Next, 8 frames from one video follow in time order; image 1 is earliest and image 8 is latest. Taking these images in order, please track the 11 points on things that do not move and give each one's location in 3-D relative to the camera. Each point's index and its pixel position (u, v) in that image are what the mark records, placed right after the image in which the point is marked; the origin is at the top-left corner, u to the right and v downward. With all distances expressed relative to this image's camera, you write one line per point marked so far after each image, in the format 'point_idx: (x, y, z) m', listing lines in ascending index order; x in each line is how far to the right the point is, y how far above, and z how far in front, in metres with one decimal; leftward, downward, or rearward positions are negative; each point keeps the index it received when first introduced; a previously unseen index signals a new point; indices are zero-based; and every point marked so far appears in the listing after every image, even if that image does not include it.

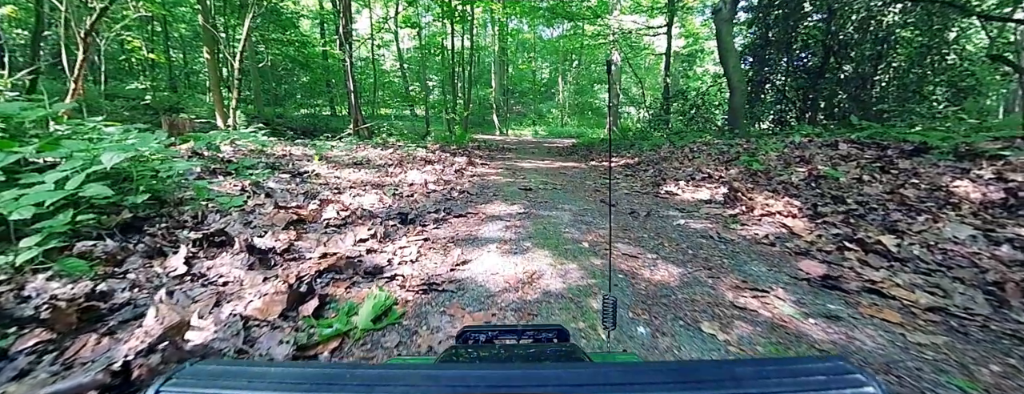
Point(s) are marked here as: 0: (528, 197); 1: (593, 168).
0: (+0.2, 0.0, +5.2) m
1: (+2.6, +0.9, +11.3) m
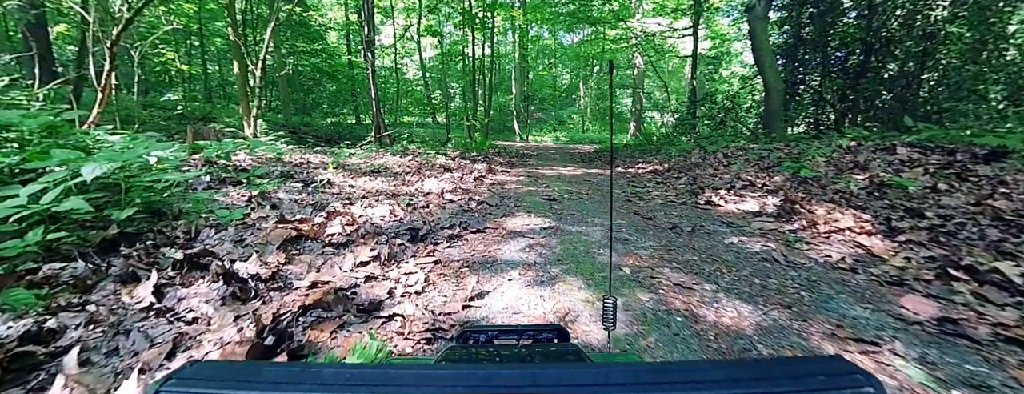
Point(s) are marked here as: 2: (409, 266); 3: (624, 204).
0: (+0.6, -0.2, +4.7) m
1: (+3.2, +0.7, +10.7) m
2: (-0.7, -0.5, +2.6) m
3: (+1.8, -0.1, +5.6) m
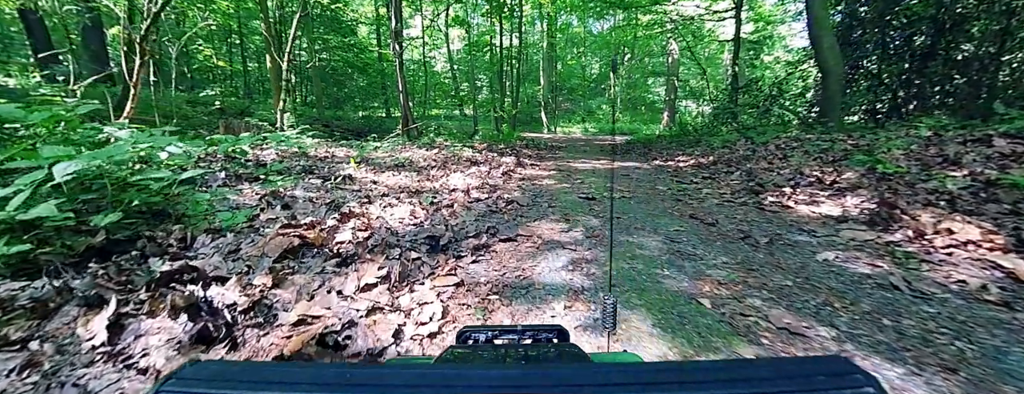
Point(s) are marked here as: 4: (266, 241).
0: (+1.0, -0.2, +4.1) m
1: (+4.1, +0.8, +9.8) m
2: (-0.5, -0.5, +2.1) m
3: (+2.2, -0.1, +4.9) m
4: (-1.8, -0.3, +2.7) m
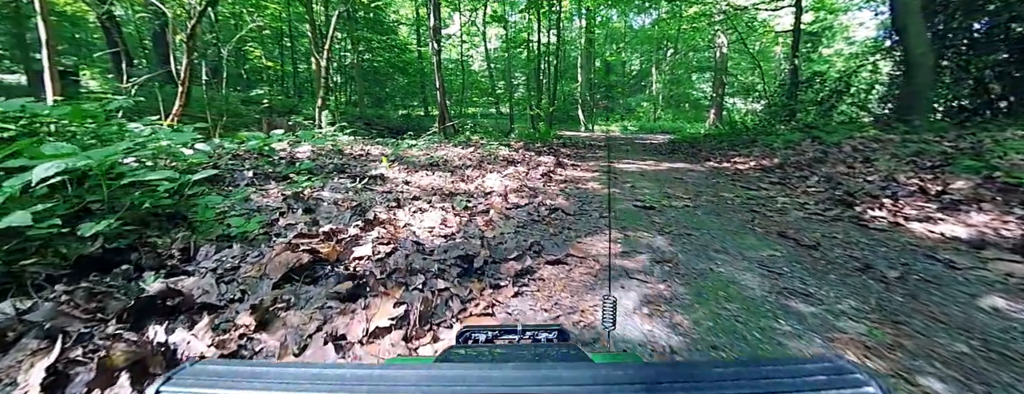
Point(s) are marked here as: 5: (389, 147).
0: (+1.4, -0.3, +3.4) m
1: (+5.1, +0.6, +8.8) m
2: (-0.3, -0.6, +1.5) m
3: (+2.7, -0.3, +4.1) m
4: (-1.5, -0.4, +2.3) m
5: (-3.1, +1.2, +8.9) m
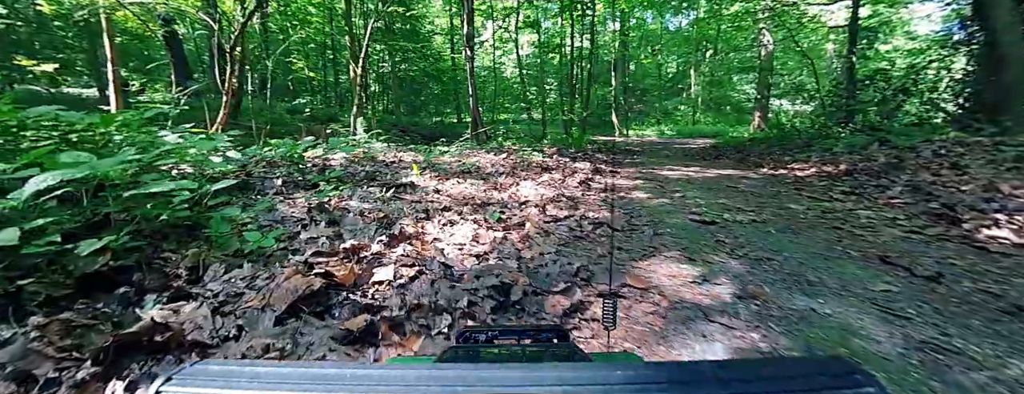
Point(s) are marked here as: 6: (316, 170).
0: (+1.7, -0.4, +2.9) m
1: (+5.9, +0.4, +8.0) m
2: (-0.1, -0.7, +1.2) m
3: (+3.1, -0.4, +3.4) m
4: (-1.3, -0.5, +2.0) m
5: (-2.2, +1.1, +8.7) m
6: (-3.0, +0.4, +5.4) m
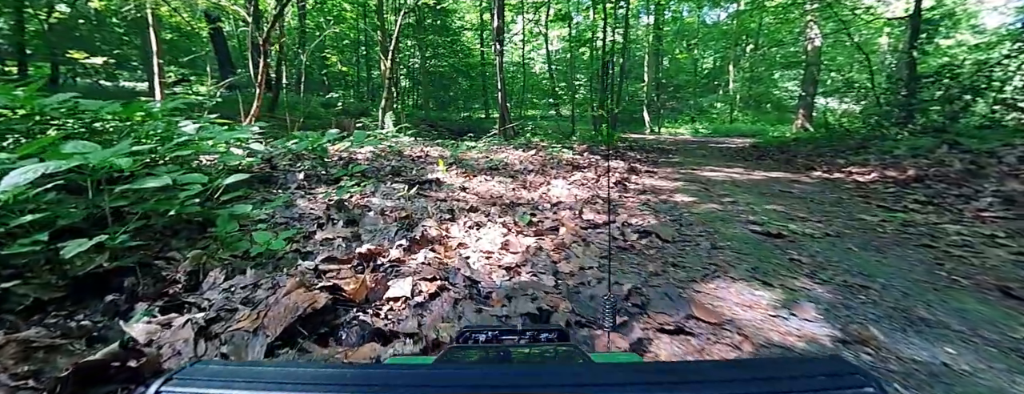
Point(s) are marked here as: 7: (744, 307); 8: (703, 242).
0: (+2.0, -0.5, +2.4) m
1: (+6.5, +0.2, +7.2) m
2: (0.0, -0.7, +0.8) m
3: (+3.4, -0.5, +2.8) m
4: (-1.1, -0.5, +1.7) m
5: (-1.5, +1.1, +8.5) m
6: (-2.5, +0.5, +5.2) m
7: (+1.2, -0.6, +1.9) m
8: (+1.5, -0.4, +2.9) m
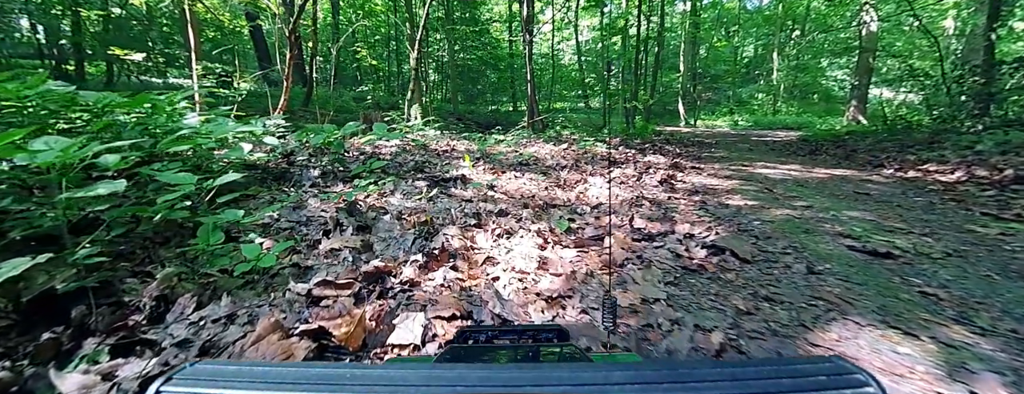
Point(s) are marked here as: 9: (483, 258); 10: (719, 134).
0: (+2.2, -0.5, +1.8) m
1: (+7.0, +0.2, +6.2) m
2: (+0.1, -0.8, +0.3) m
3: (+3.6, -0.6, +2.1) m
4: (-0.9, -0.5, +1.3) m
5: (-0.8, +1.2, +8.1) m
6: (-2.1, +0.5, +4.9) m
7: (+1.4, -0.6, +1.3) m
8: (+1.8, -0.4, +2.3) m
9: (-0.2, -0.4, +2.3) m
10: (+8.9, +2.7, +15.1) m
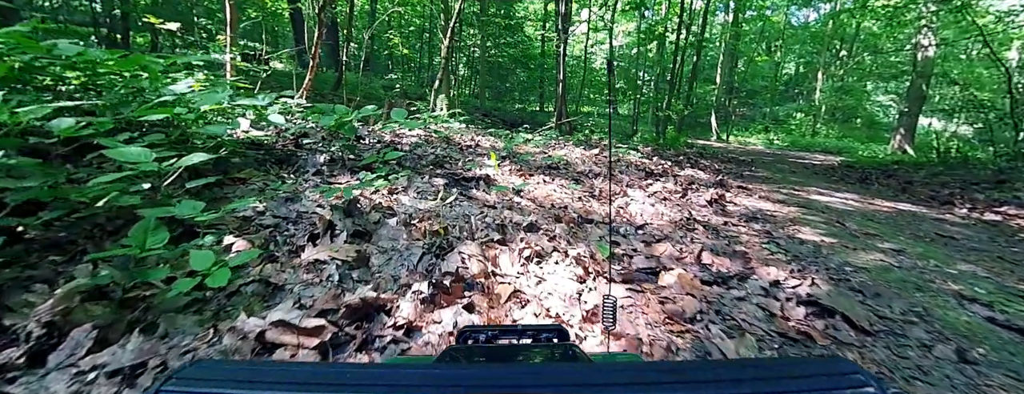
0: (+2.3, -0.8, +1.1) m
1: (+7.4, -0.5, +5.3) m
2: (+0.1, -0.9, -0.2) m
3: (+3.7, -1.0, +1.3) m
4: (-0.8, -0.5, +0.8) m
5: (-0.2, +1.2, +7.5) m
6: (-1.7, +0.6, +4.4) m
7: (+1.5, -0.8, +0.7) m
8: (+1.9, -0.7, +1.6) m
9: (0.0, -0.5, +1.8) m
10: (+9.9, +1.7, +14.1) m
